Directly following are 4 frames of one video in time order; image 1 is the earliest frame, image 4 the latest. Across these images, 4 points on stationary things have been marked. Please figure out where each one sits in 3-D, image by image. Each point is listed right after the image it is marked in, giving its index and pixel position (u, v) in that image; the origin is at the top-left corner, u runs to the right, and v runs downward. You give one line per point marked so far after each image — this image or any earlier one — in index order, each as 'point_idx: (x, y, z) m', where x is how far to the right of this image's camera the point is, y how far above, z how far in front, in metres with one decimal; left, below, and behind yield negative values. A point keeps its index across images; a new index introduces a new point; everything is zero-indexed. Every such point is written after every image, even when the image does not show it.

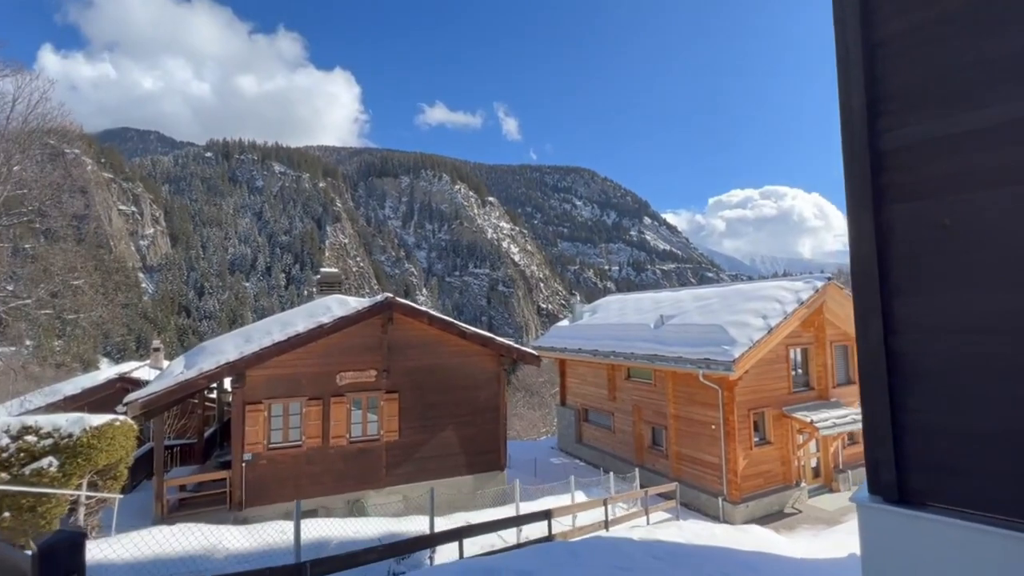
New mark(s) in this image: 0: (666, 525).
0: (+3.5, -5.4, +10.6) m
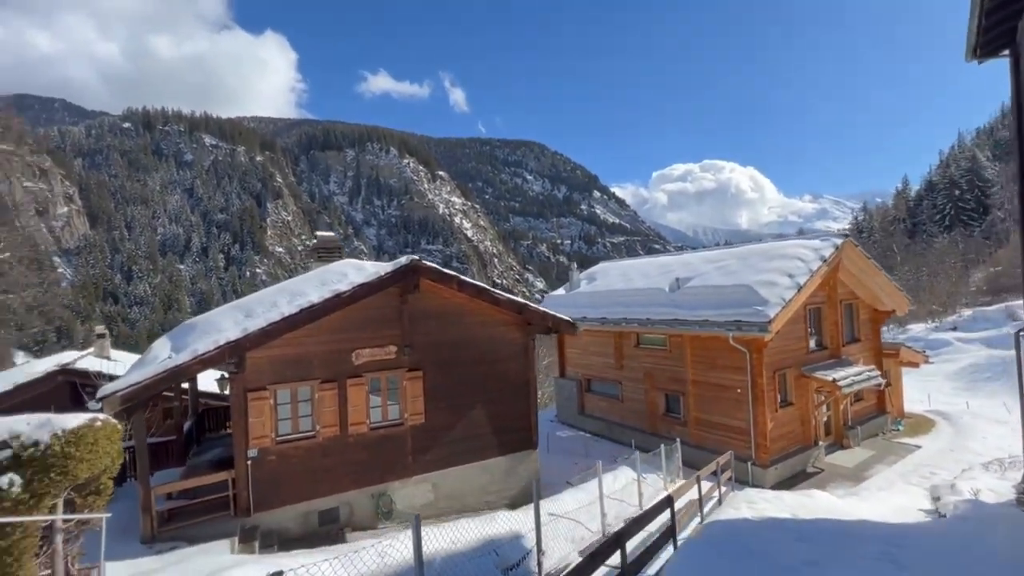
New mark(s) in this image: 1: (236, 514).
0: (+4.9, -4.4, +9.7) m
1: (-6.0, -4.9, +10.2) m
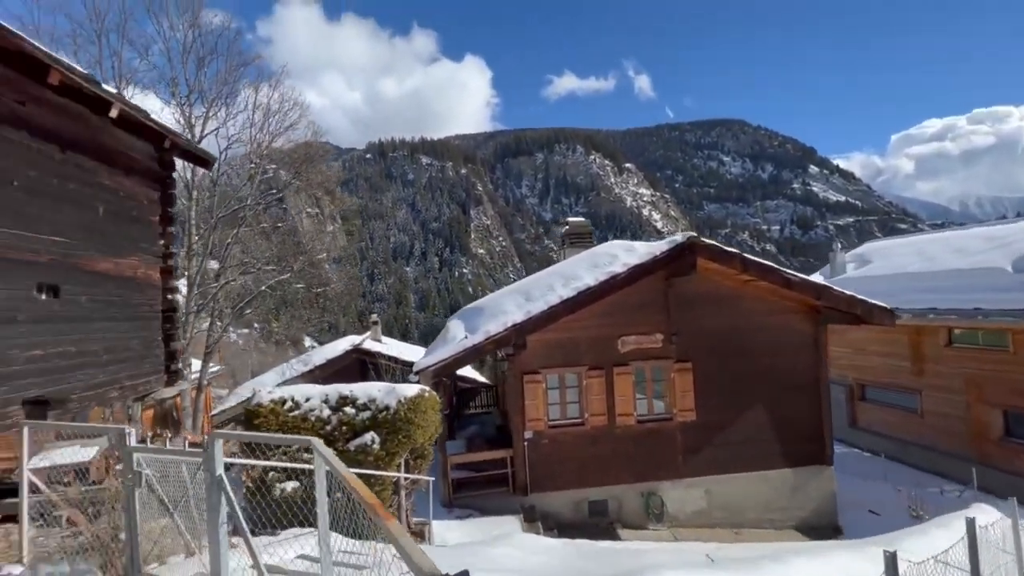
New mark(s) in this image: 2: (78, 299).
0: (+10.0, -3.9, +5.9) m
1: (+0.1, -4.6, +10.6) m
2: (-6.0, -0.2, +6.5) m
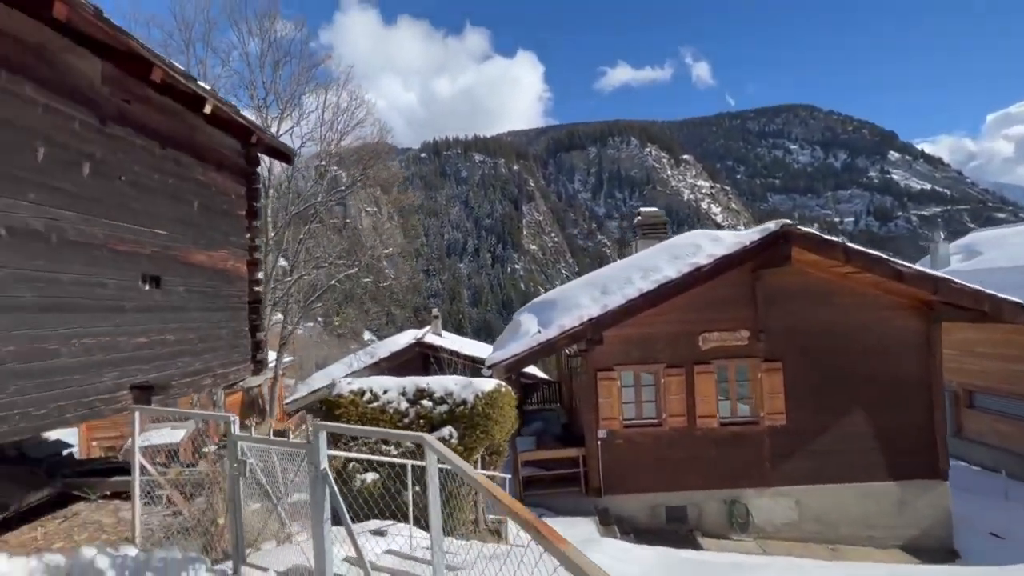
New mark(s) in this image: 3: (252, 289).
0: (+11.0, -3.8, +4.5) m
1: (+1.7, -4.5, +10.2) m
2: (-4.8, 0.0, +6.7) m
3: (-4.7, 0.0, +8.5) m
